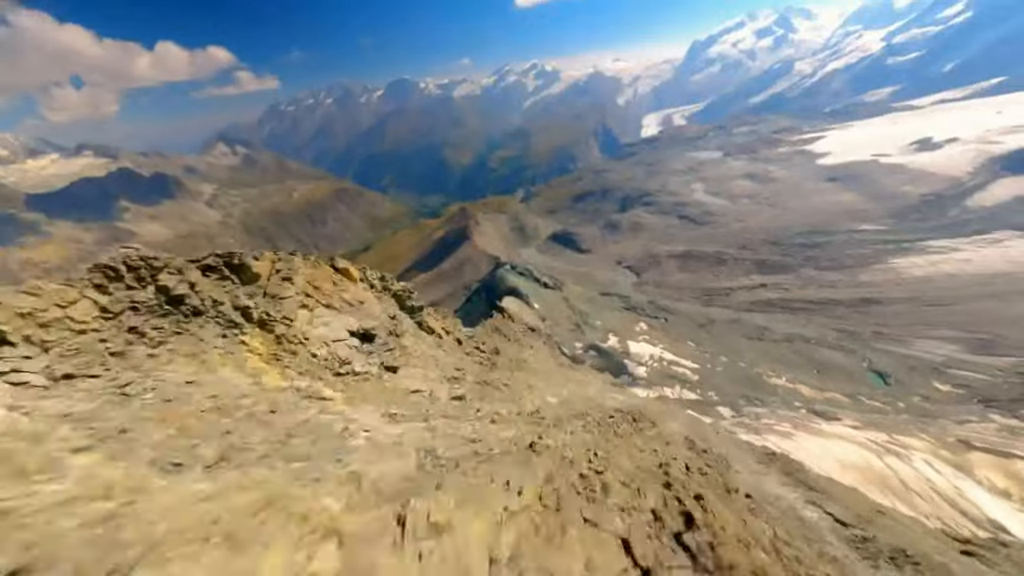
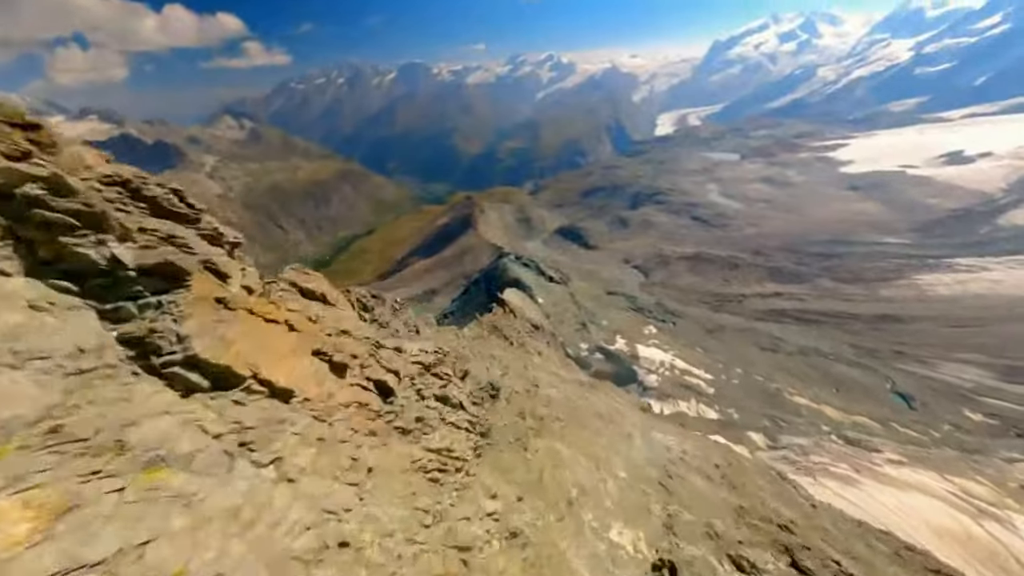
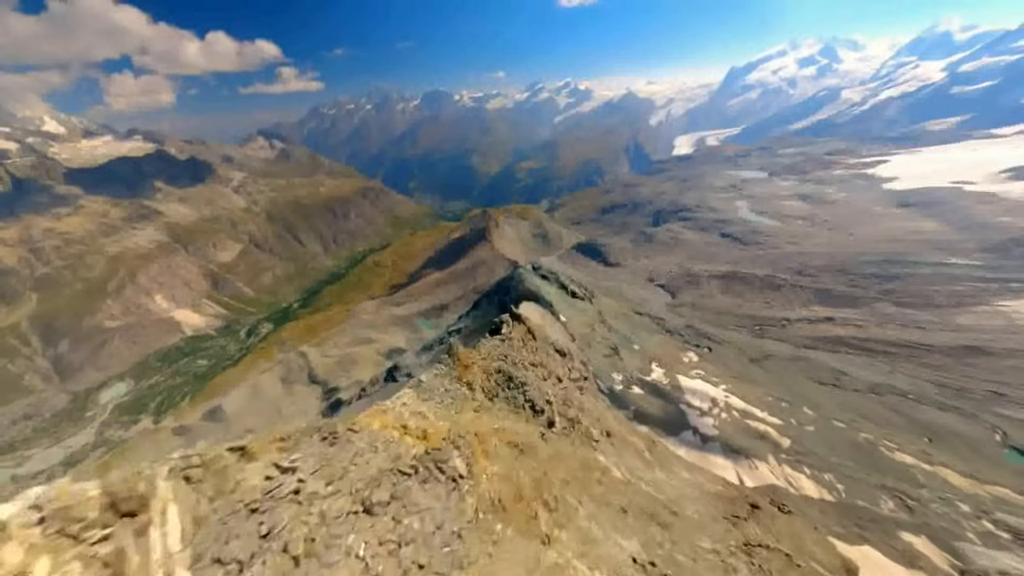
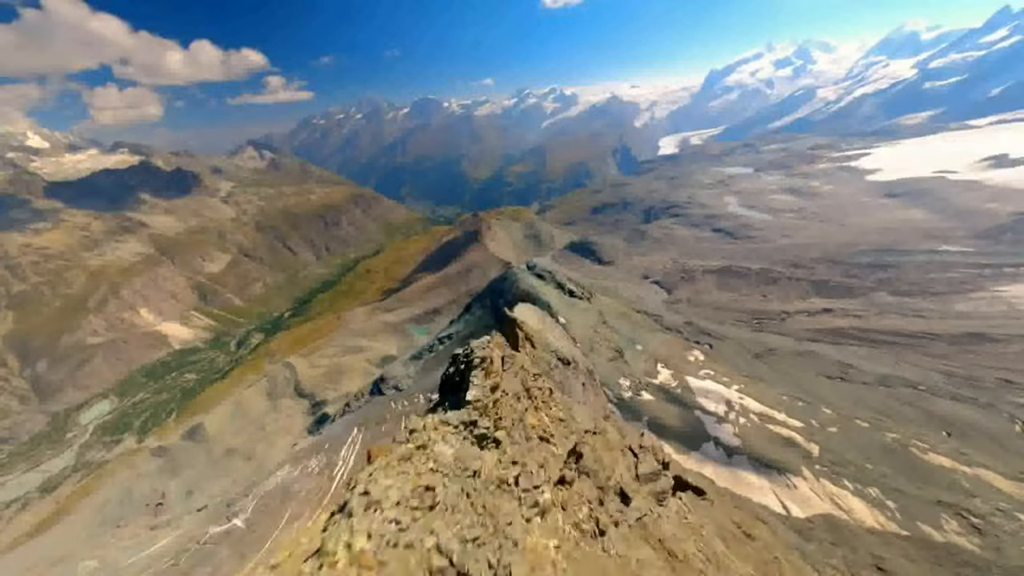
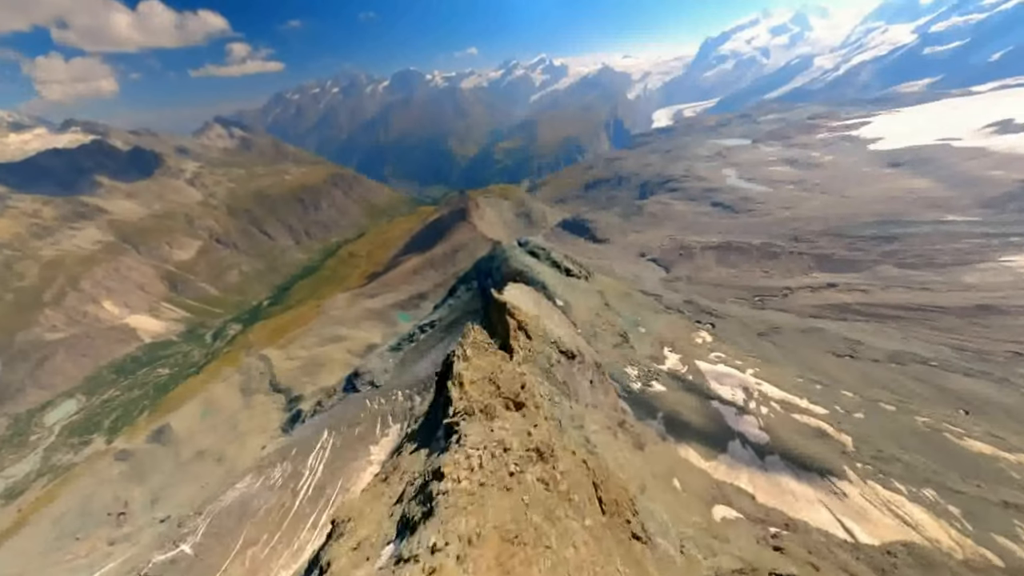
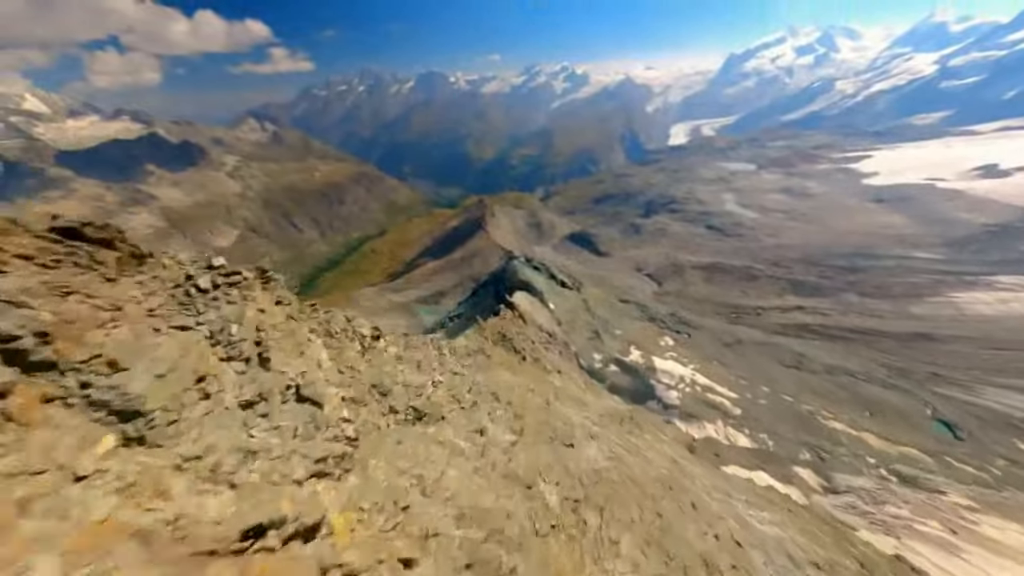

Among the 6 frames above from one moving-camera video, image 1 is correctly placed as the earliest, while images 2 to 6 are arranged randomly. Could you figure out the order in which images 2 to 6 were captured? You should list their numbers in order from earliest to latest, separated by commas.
2, 6, 3, 4, 5
